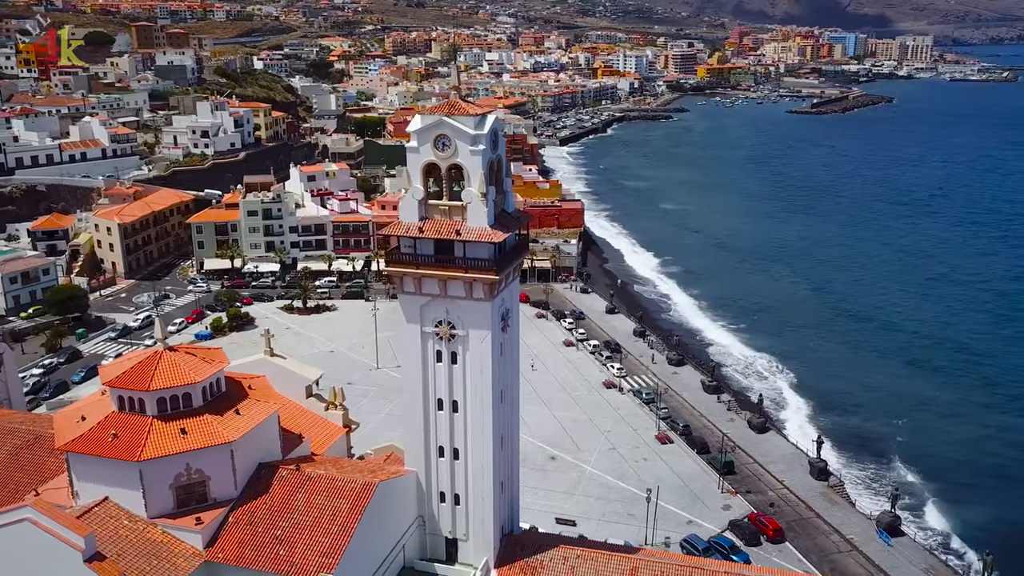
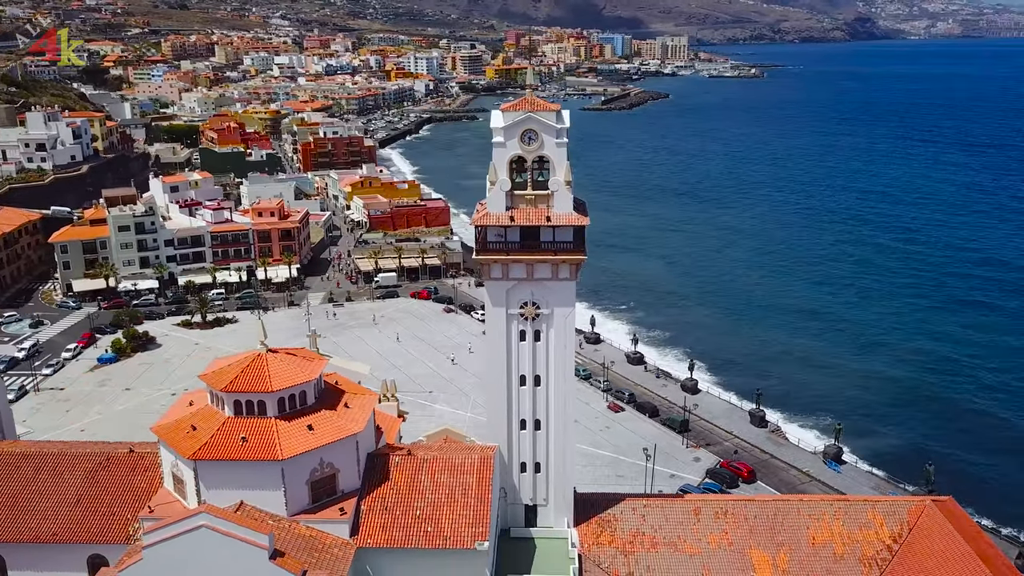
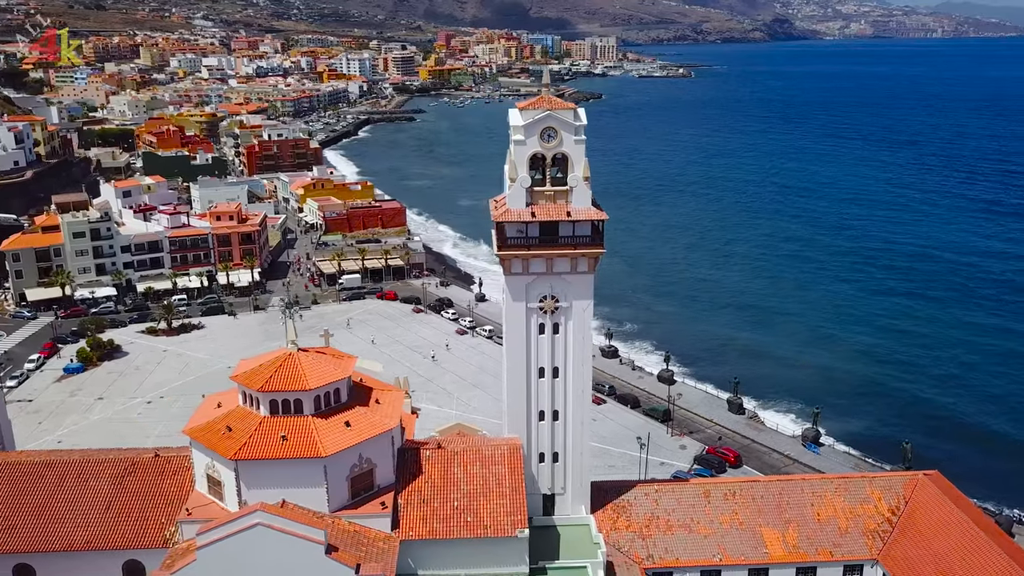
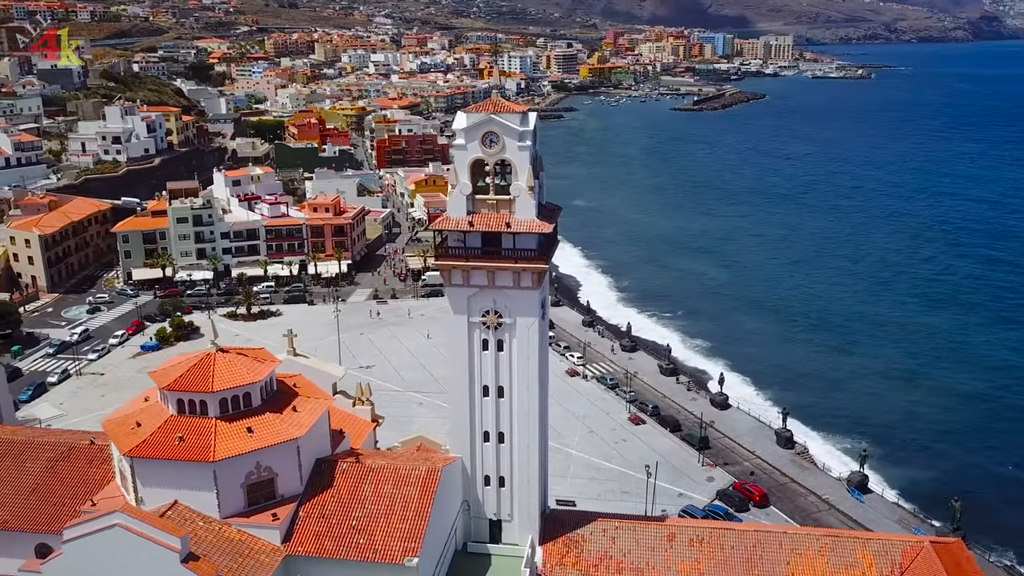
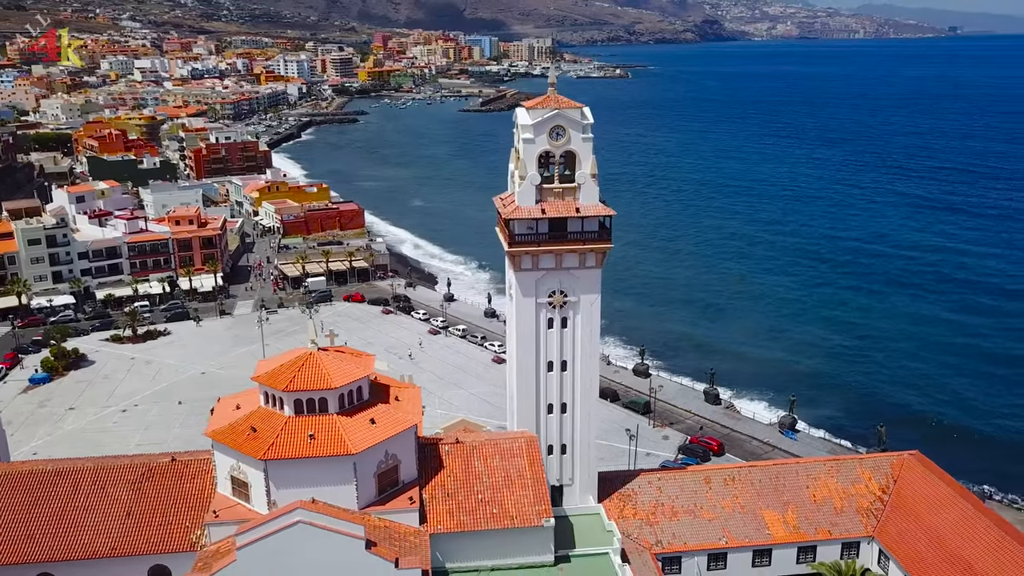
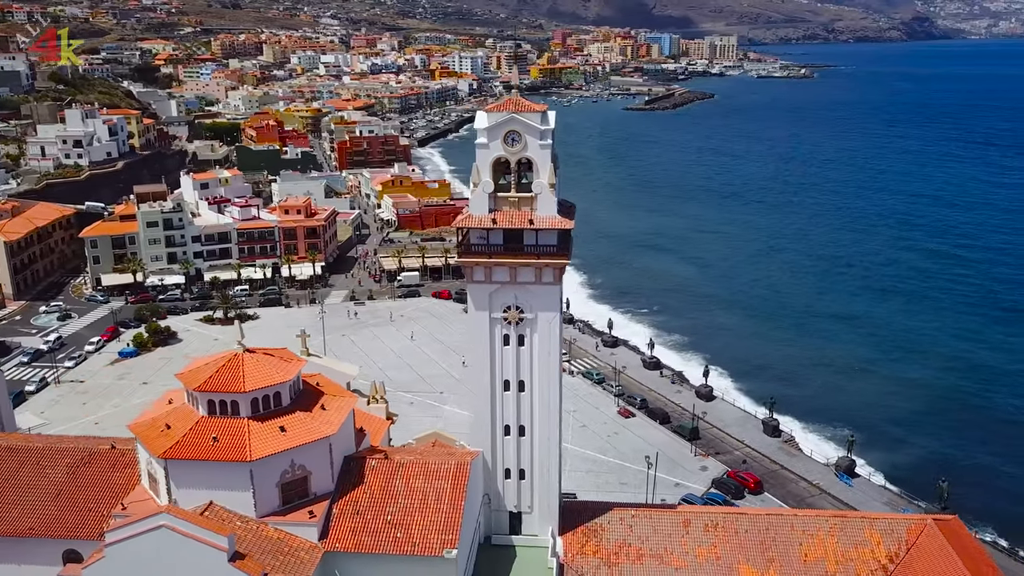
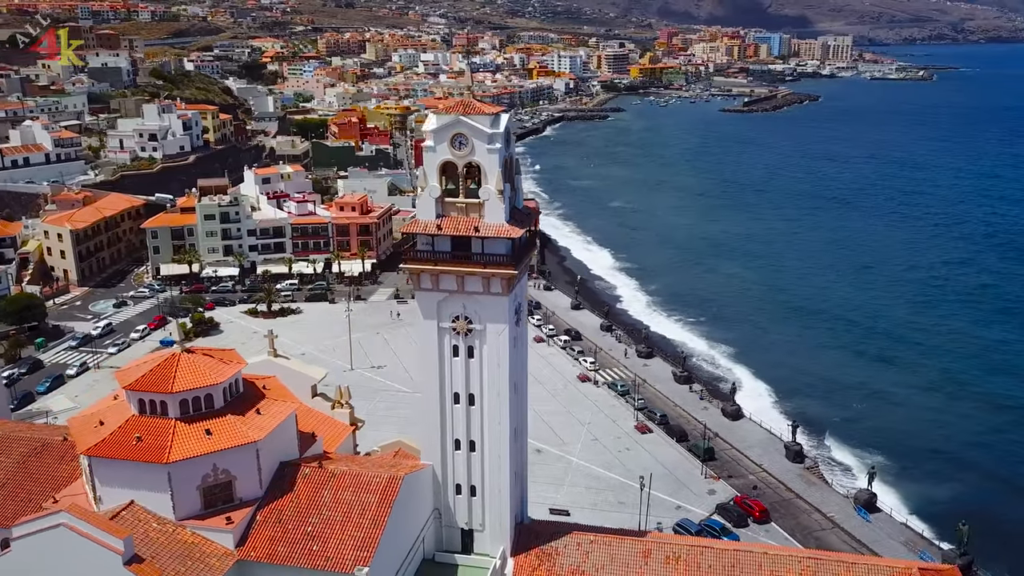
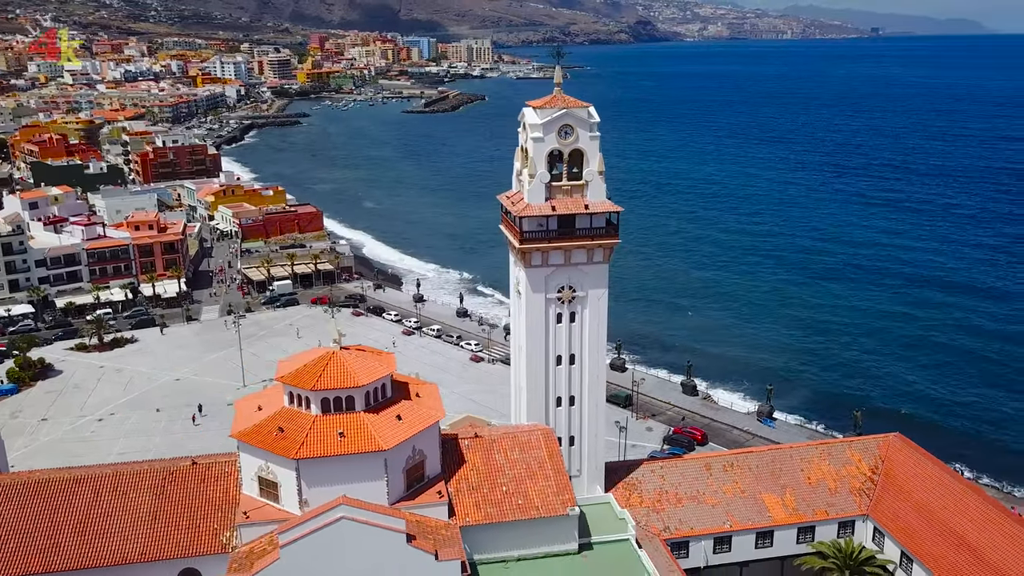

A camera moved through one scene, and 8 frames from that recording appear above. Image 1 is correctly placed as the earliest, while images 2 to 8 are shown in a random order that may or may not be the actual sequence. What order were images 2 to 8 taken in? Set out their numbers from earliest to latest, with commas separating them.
7, 4, 6, 2, 3, 5, 8
